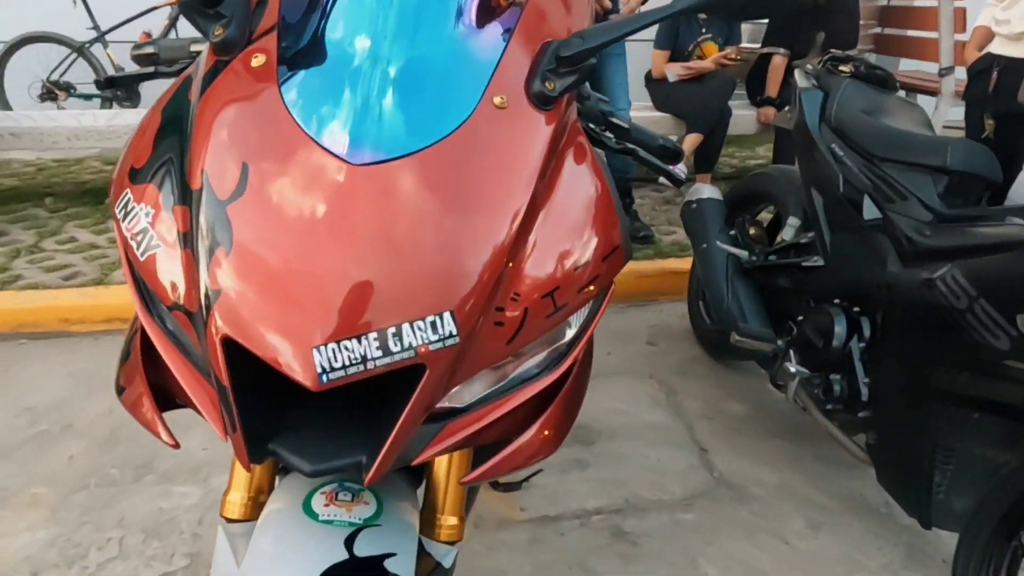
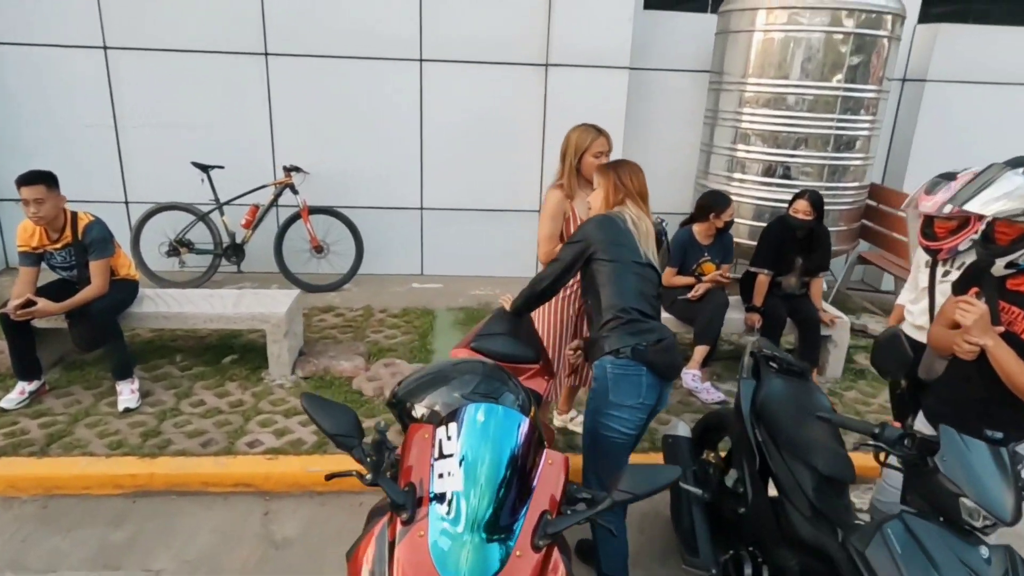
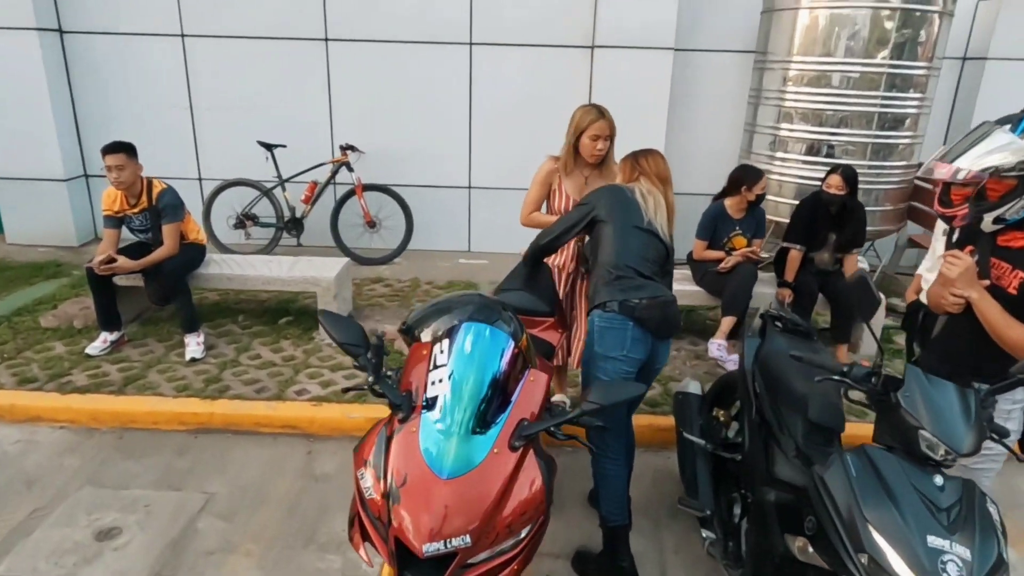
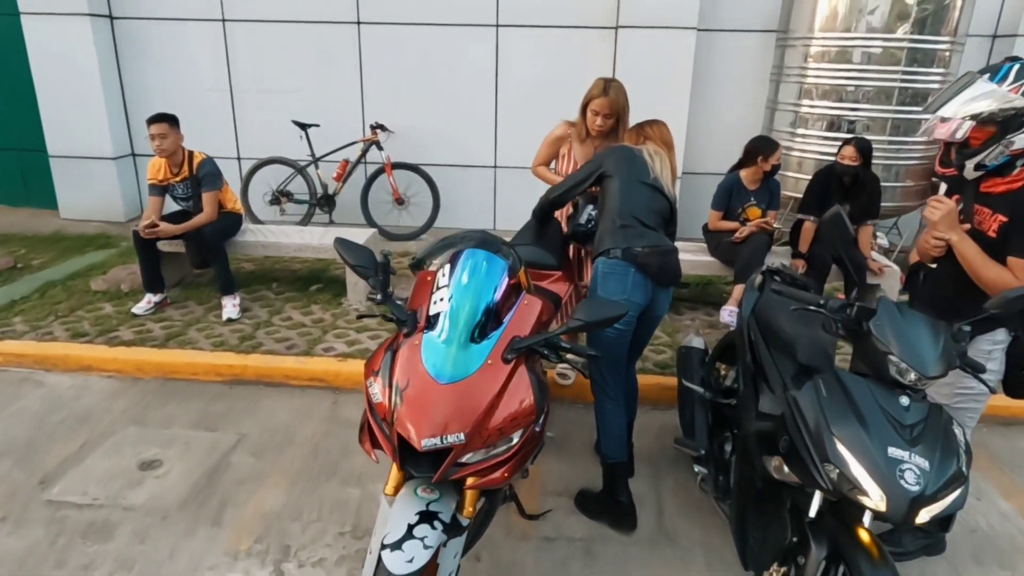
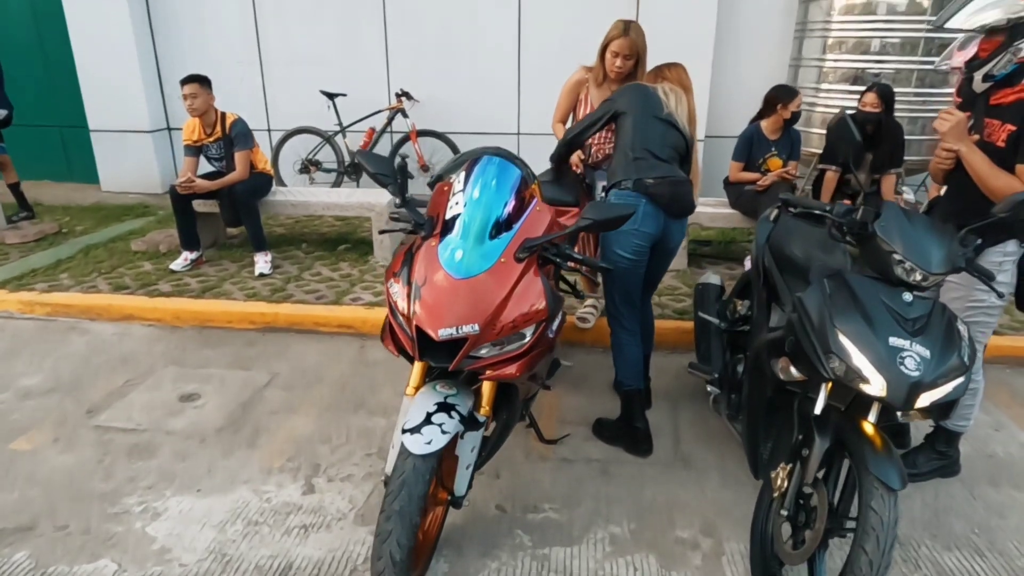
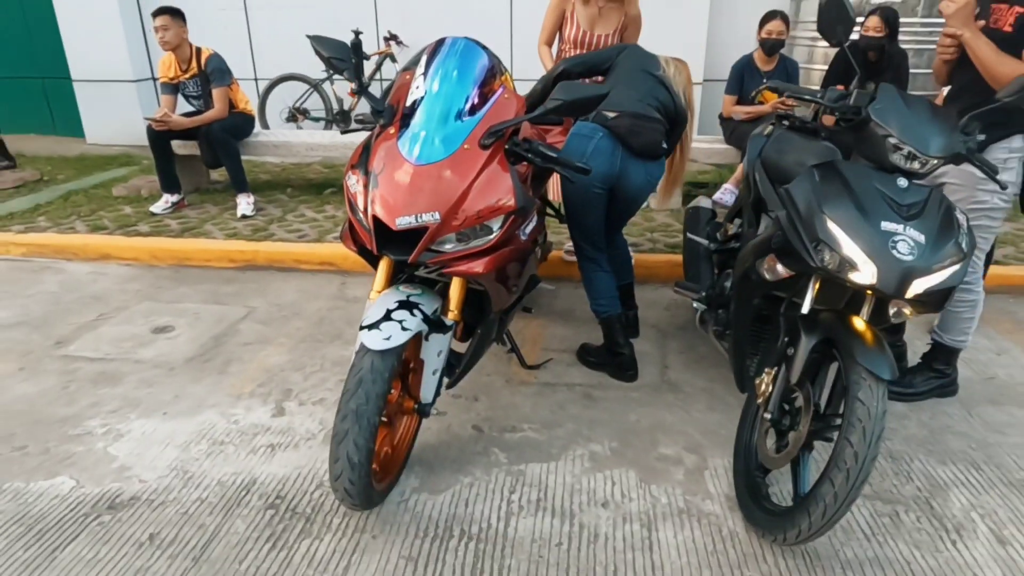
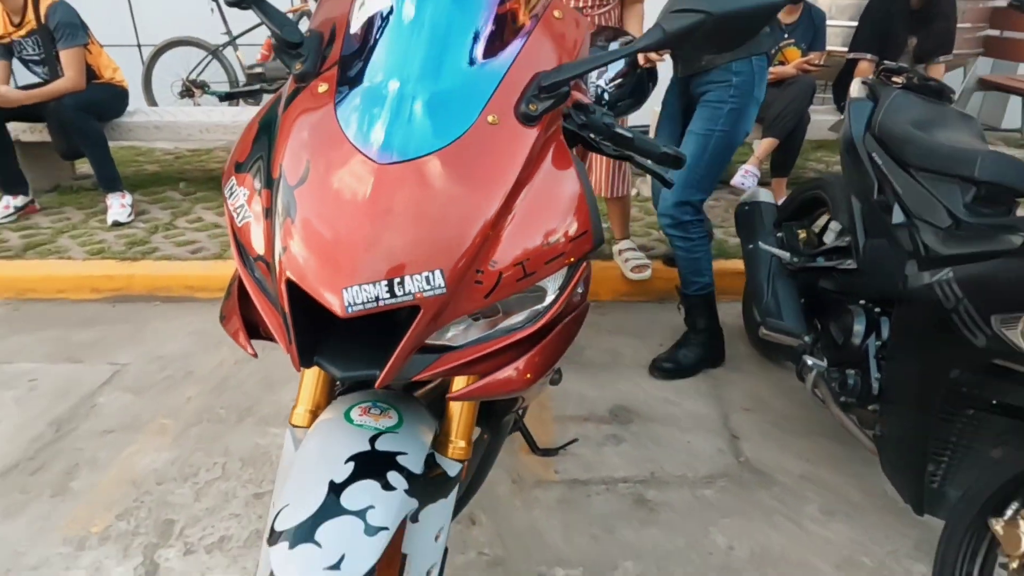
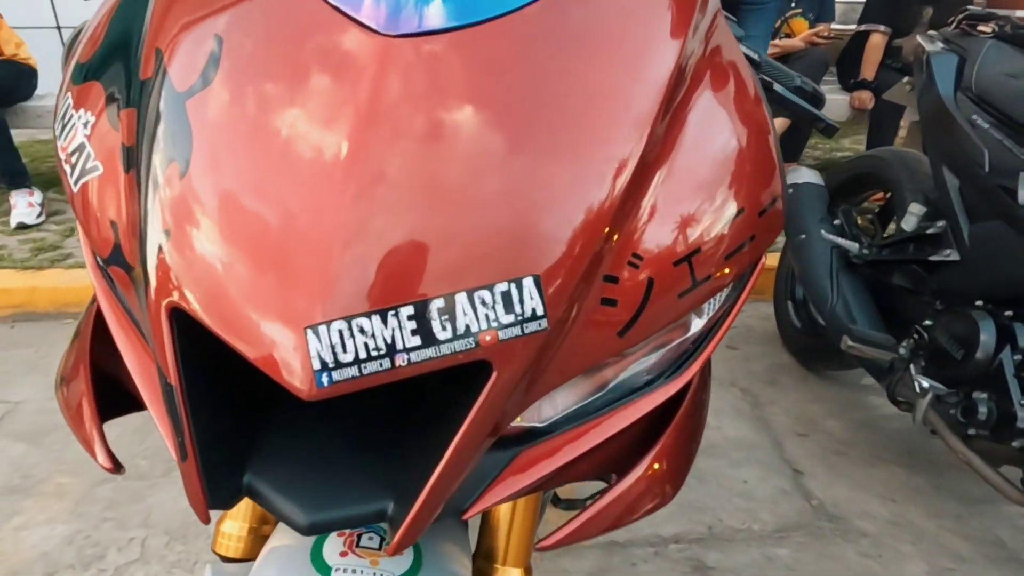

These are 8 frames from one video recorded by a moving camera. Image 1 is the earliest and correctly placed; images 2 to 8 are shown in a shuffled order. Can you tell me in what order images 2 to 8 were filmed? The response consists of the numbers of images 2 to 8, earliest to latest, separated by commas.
8, 7, 6, 5, 4, 3, 2
